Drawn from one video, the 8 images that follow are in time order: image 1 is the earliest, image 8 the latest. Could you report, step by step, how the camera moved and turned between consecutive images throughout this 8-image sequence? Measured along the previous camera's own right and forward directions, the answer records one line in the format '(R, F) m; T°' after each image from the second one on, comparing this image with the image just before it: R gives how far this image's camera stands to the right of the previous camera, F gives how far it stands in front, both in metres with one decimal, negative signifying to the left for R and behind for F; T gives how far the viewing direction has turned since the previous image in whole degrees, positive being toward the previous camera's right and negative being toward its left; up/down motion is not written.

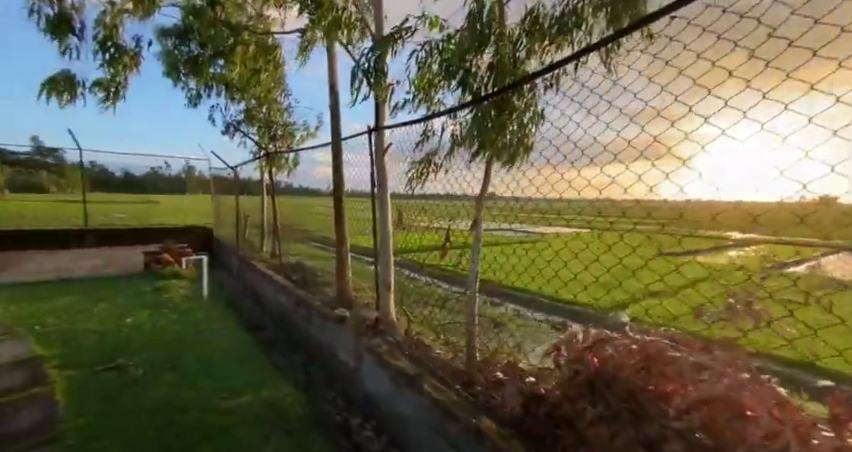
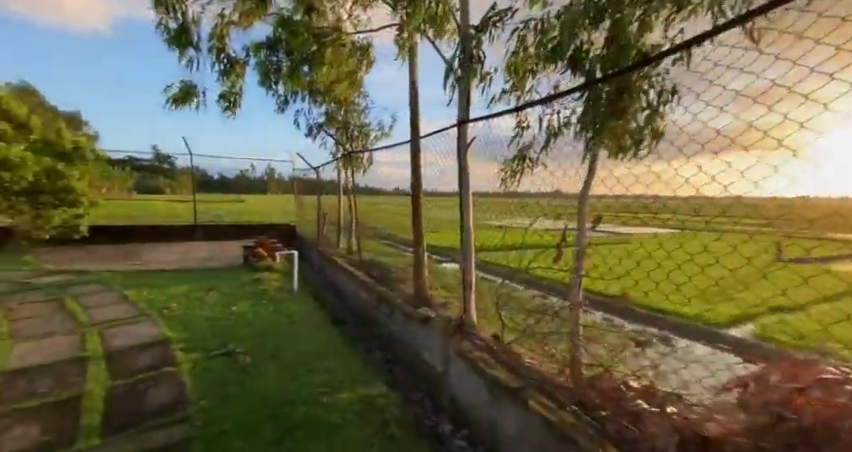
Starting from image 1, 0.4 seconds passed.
(-0.3, +0.1) m; -10°
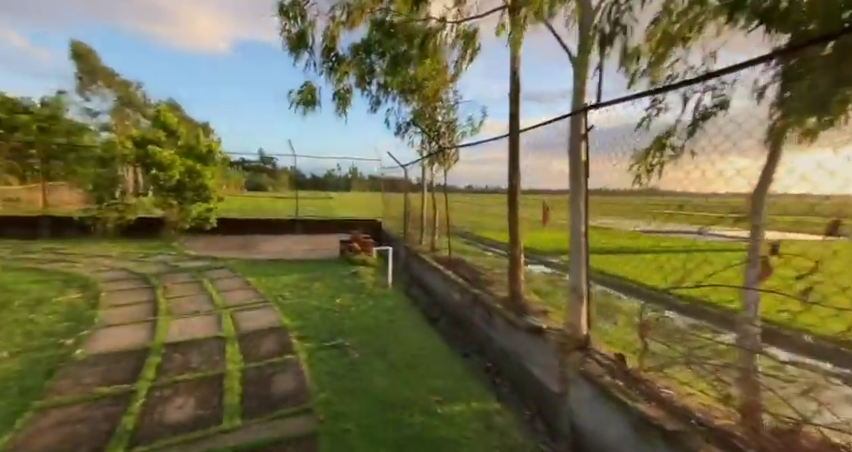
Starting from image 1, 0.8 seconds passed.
(-0.3, +0.1) m; -12°
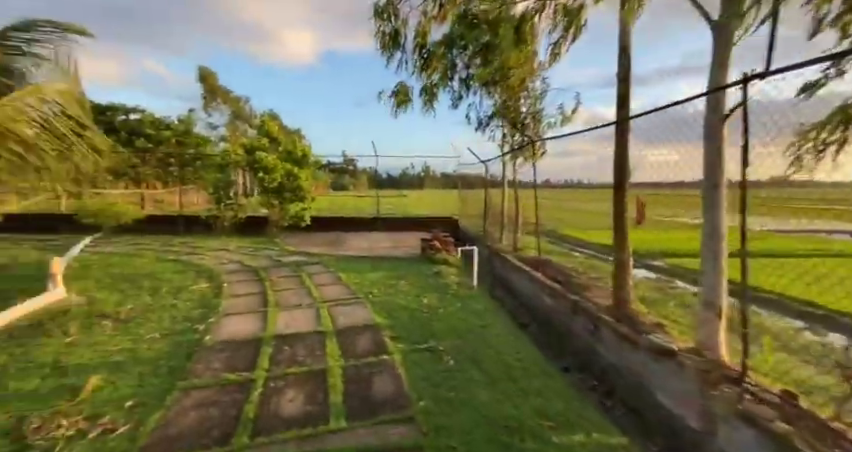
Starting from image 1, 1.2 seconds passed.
(-0.2, +0.1) m; -12°
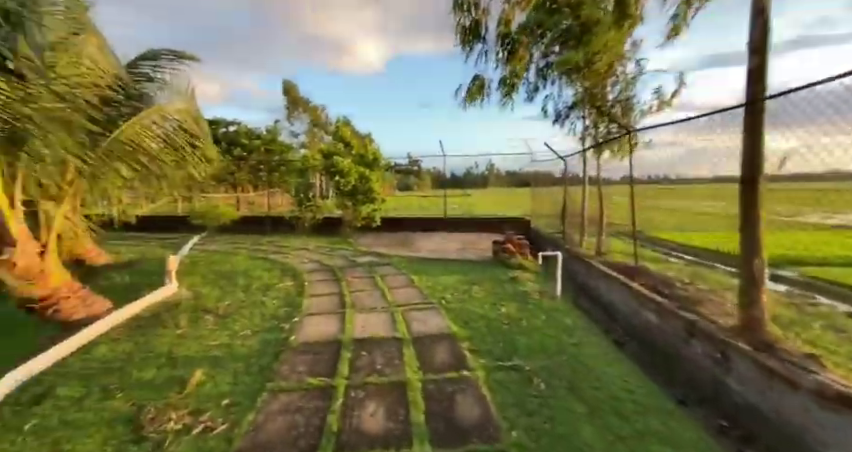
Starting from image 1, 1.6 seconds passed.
(-0.1, +0.2) m; -11°
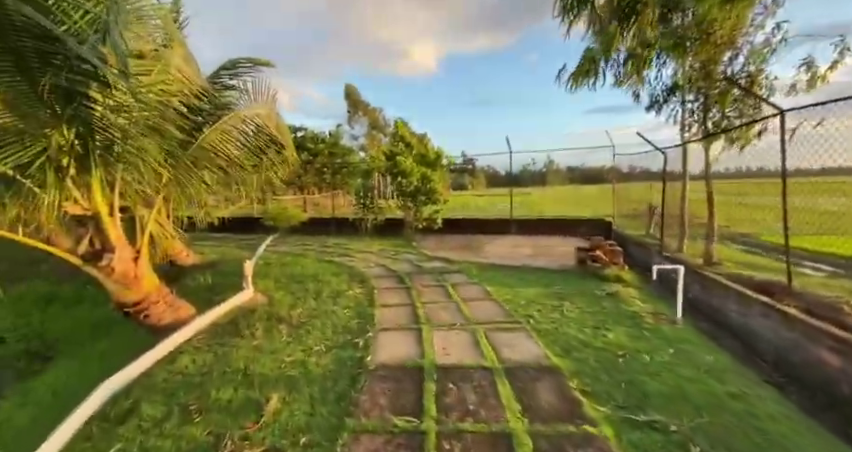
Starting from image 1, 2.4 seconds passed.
(-0.3, +0.4) m; -9°
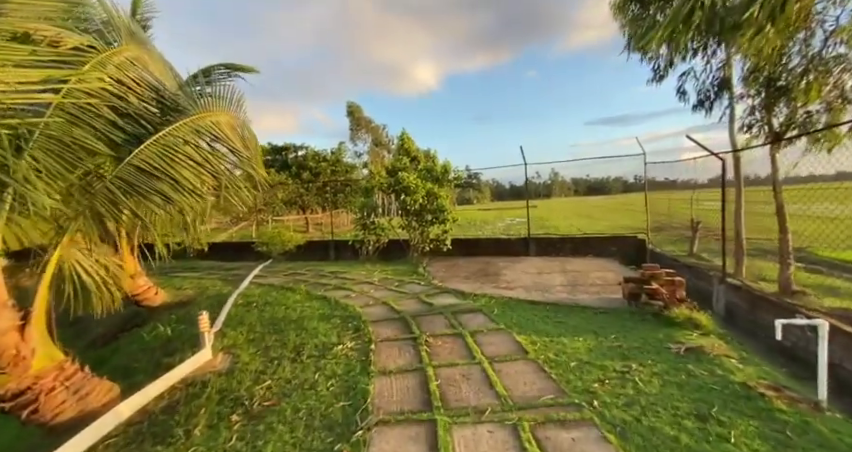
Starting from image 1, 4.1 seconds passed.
(0.0, +0.9) m; -1°
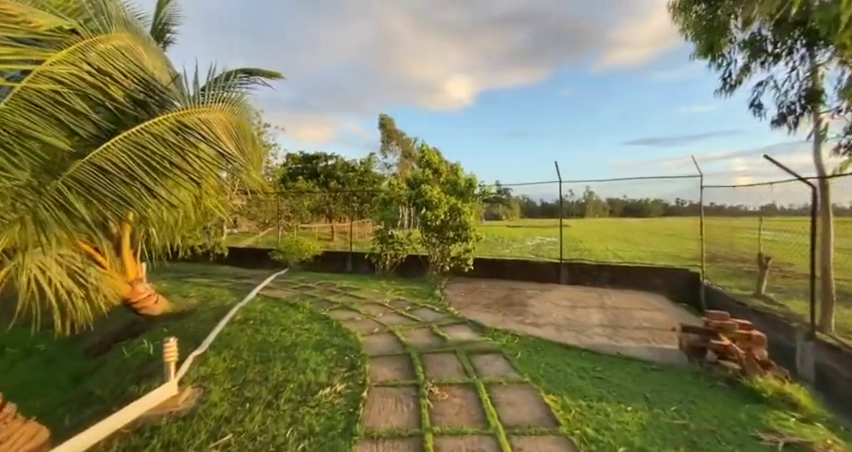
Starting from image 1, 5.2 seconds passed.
(+0.1, +0.6) m; -5°
